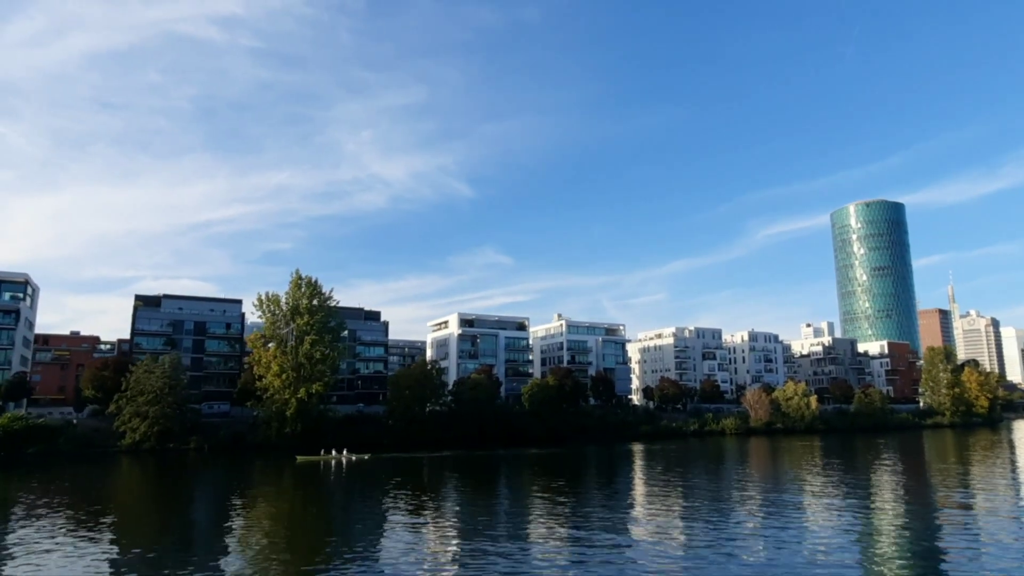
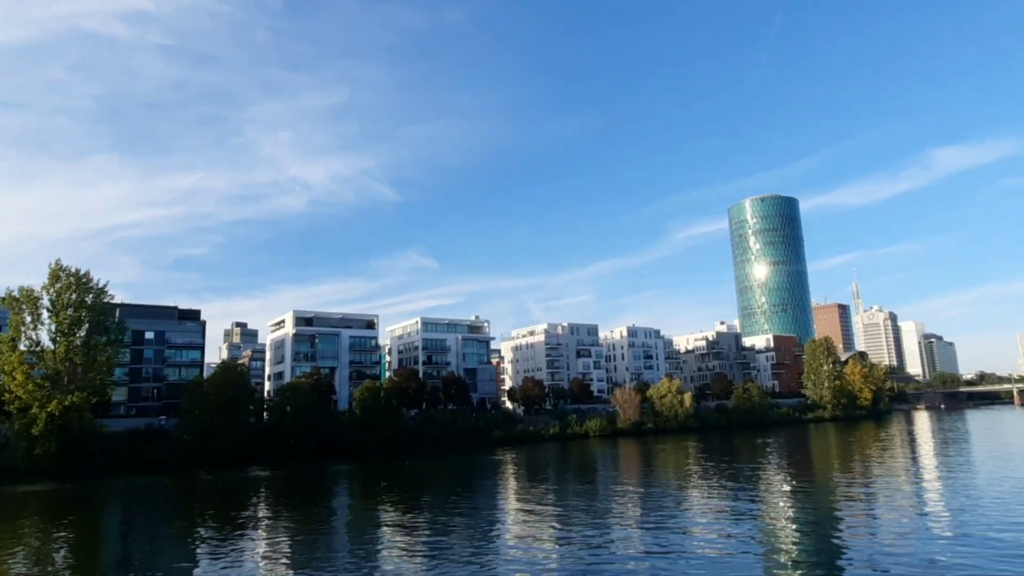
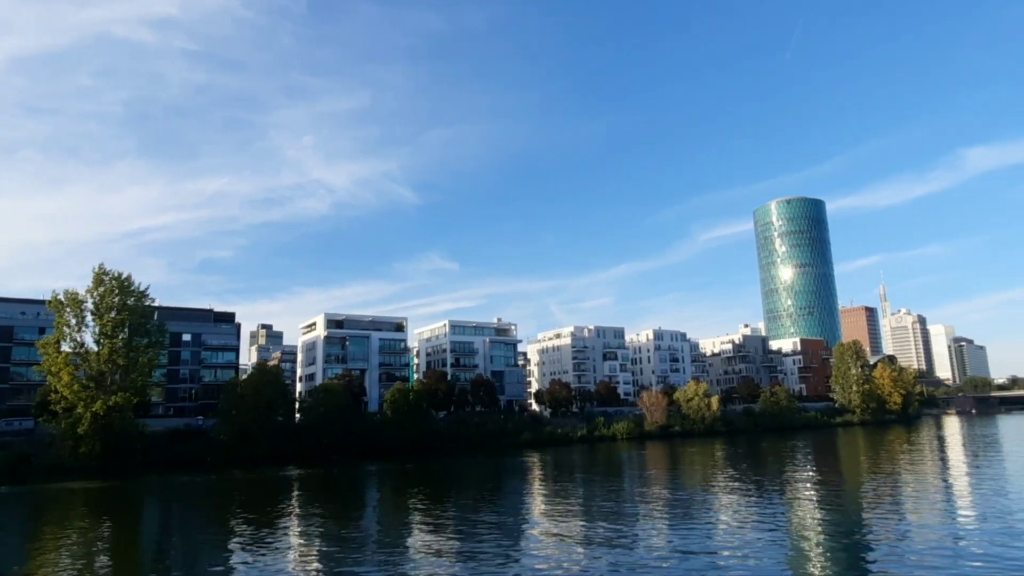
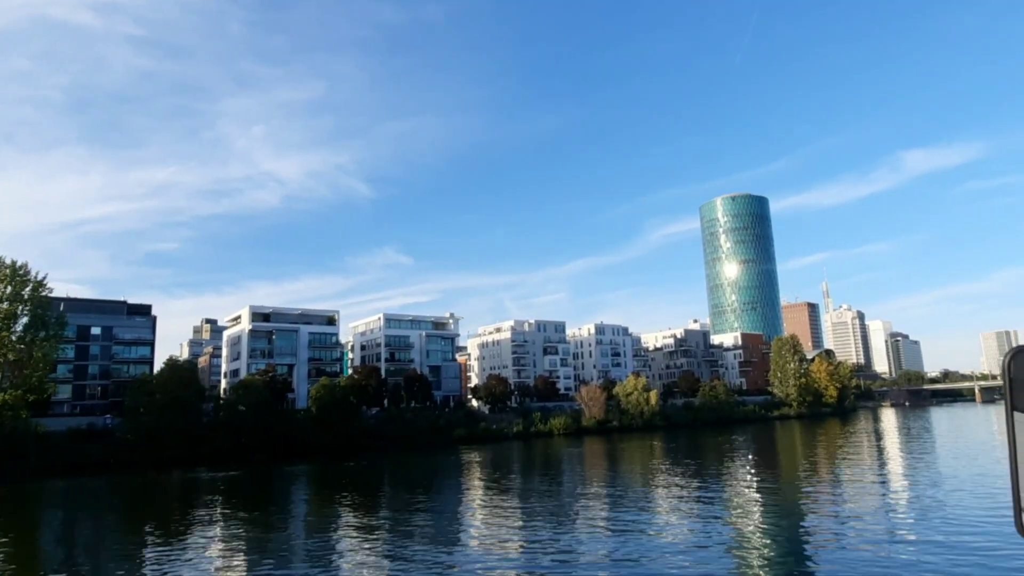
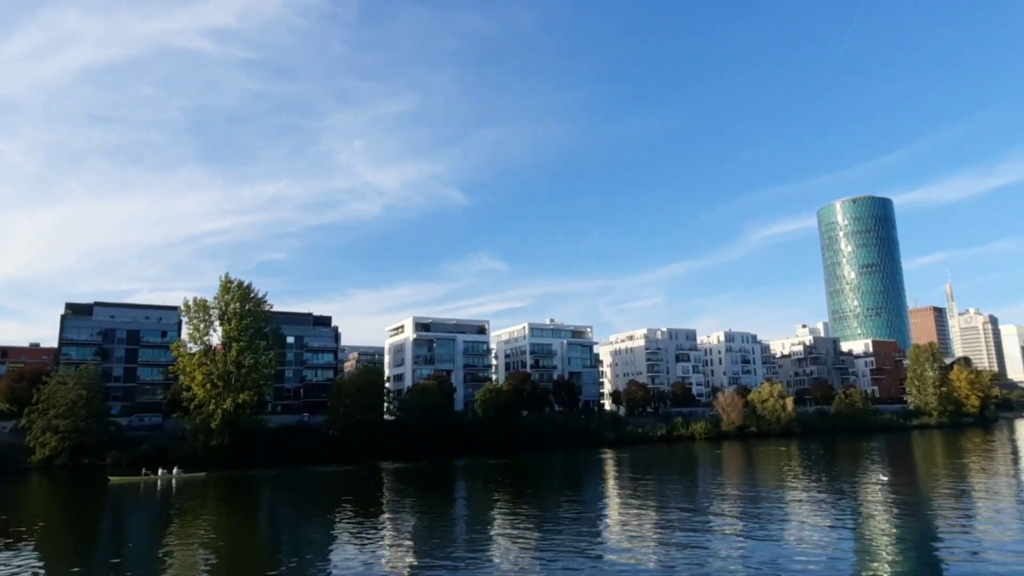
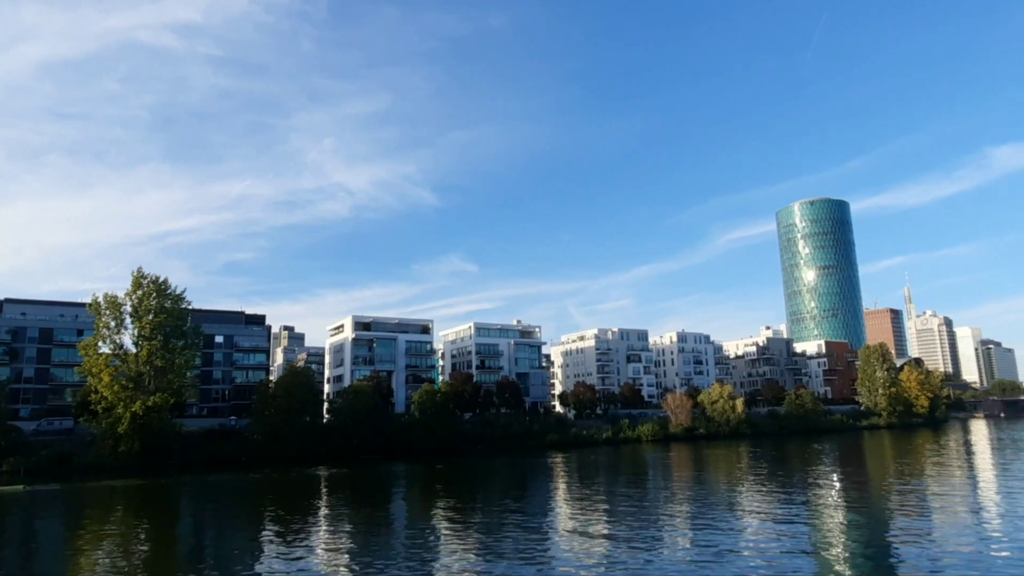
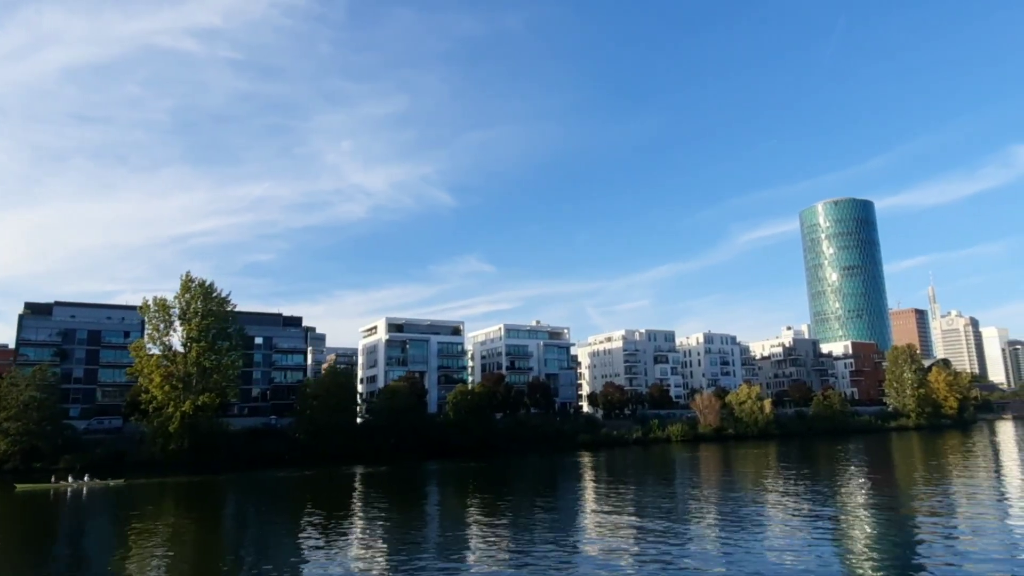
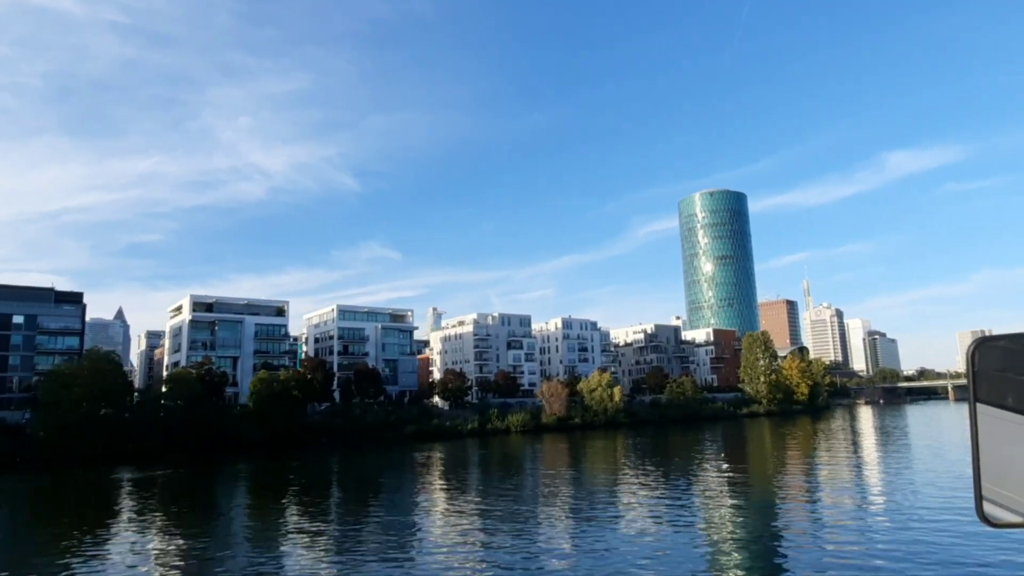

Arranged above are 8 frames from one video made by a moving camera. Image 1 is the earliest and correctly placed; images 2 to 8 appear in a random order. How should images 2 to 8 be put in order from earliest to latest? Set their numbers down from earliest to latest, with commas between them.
5, 7, 6, 3, 2, 4, 8
